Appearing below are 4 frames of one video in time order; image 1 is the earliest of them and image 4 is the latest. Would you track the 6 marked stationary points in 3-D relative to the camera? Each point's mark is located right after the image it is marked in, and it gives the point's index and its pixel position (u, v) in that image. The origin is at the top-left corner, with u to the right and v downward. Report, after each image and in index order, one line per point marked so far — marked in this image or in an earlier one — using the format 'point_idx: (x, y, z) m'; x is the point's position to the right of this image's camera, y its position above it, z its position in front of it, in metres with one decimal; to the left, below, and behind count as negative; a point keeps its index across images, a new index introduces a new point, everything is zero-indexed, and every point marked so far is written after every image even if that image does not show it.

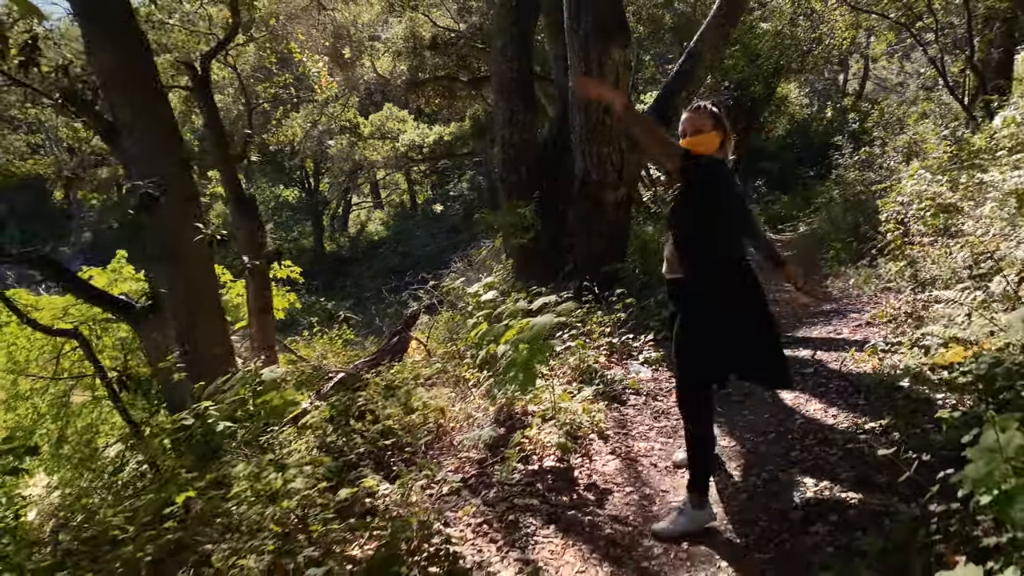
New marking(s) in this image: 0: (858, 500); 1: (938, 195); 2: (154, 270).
0: (+1.3, -0.8, +3.0) m
1: (+3.7, +0.8, +6.9) m
2: (-2.8, +0.1, +5.8) m
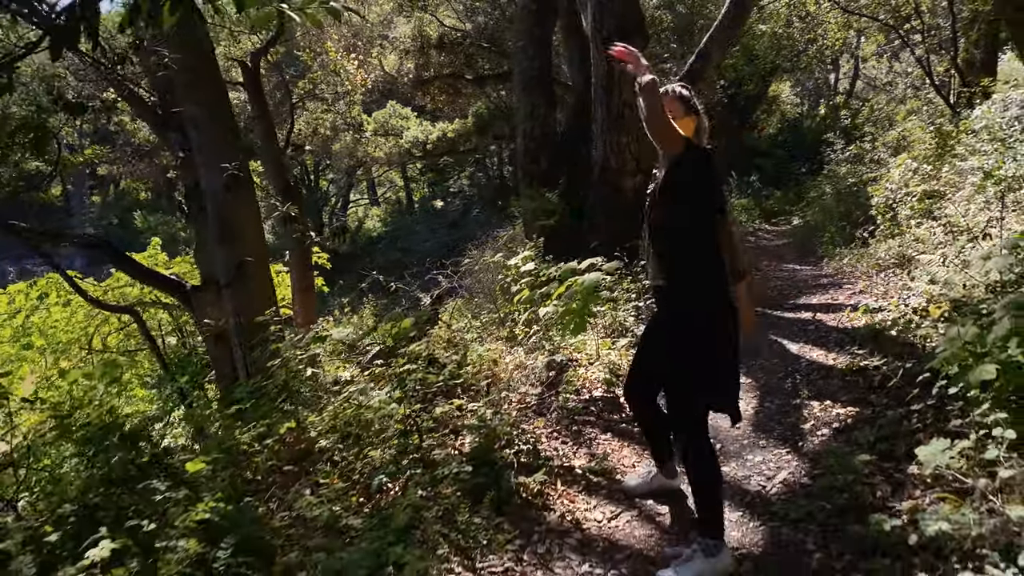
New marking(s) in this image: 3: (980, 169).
0: (+1.6, -0.6, +3.7) m
1: (+4.0, +1.0, +7.7) m
2: (-2.5, +0.4, +6.5) m
3: (+3.8, +1.0, +6.6) m
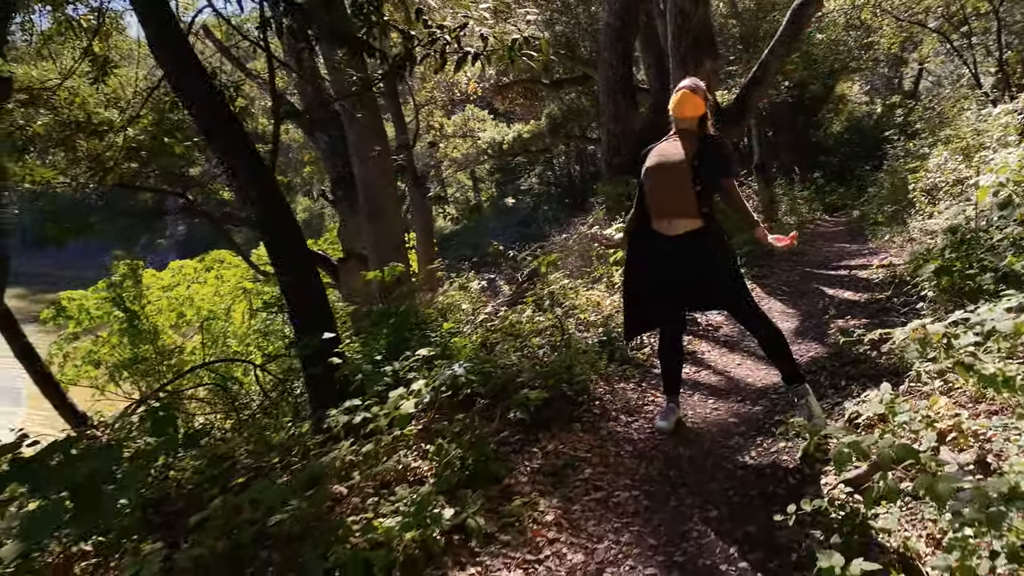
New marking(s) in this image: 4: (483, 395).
0: (+2.3, -0.2, +5.3) m
1: (+5.0, +1.4, +9.1) m
2: (-1.5, +0.7, +8.4) m
3: (+4.8, +1.3, +8.0) m
4: (-0.1, -0.5, +3.9) m
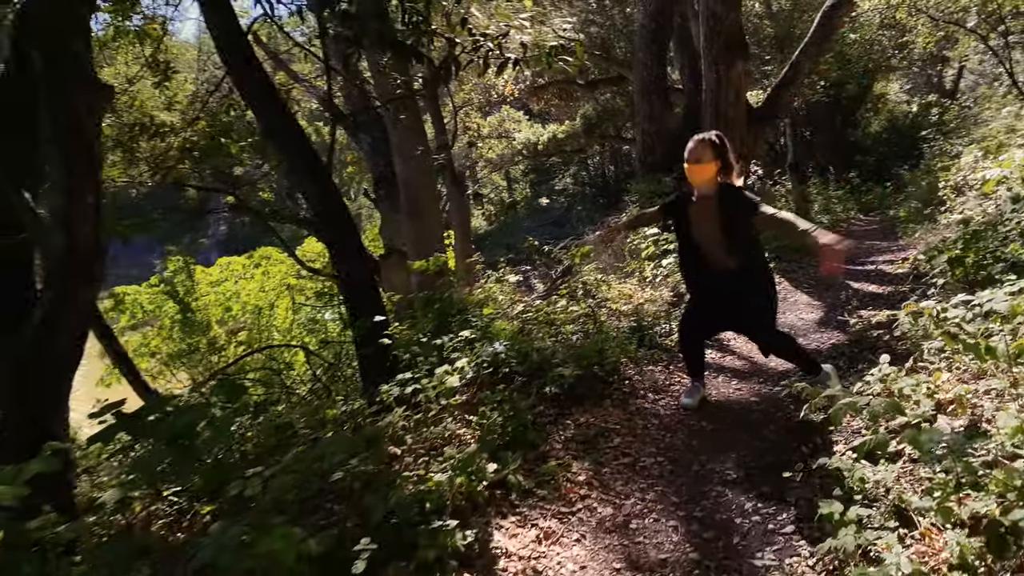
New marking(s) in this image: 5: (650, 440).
0: (+2.6, -0.2, +5.5) m
1: (+5.5, +1.4, +9.2) m
2: (-1.2, +0.8, +8.8) m
3: (+5.2, +1.4, +8.1) m
4: (0.0, -0.5, +4.3) m
5: (+0.6, -0.7, +3.7) m
